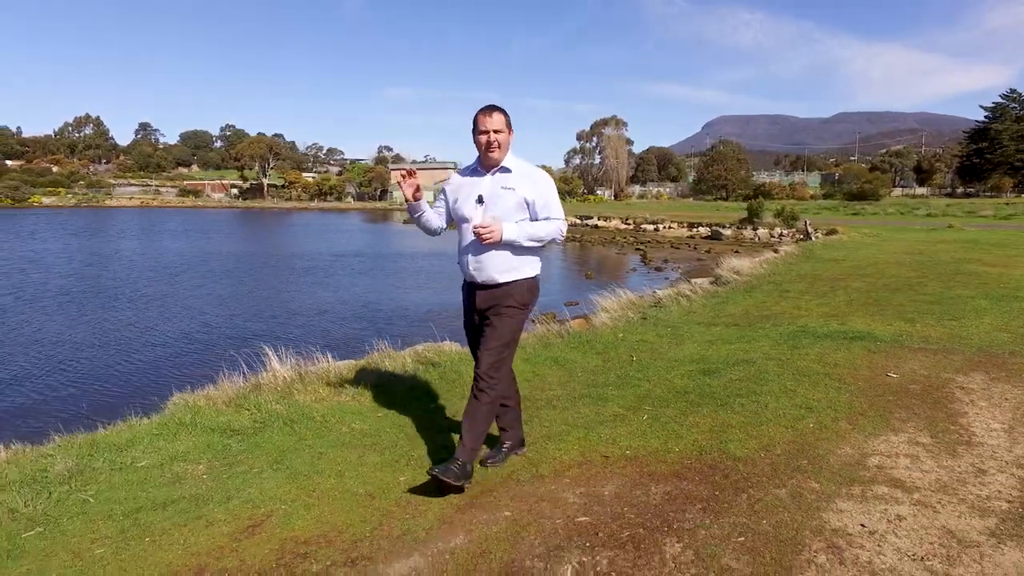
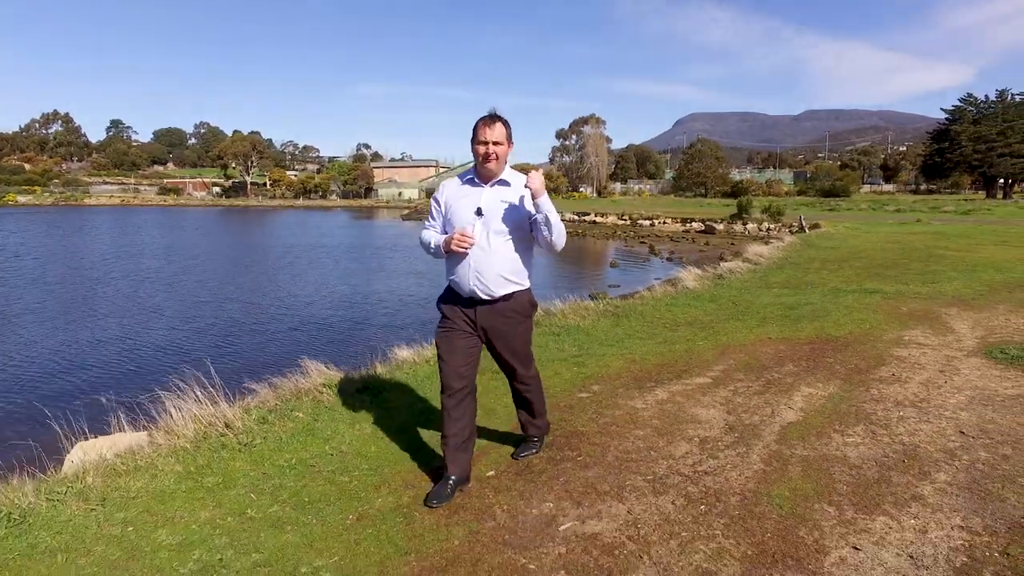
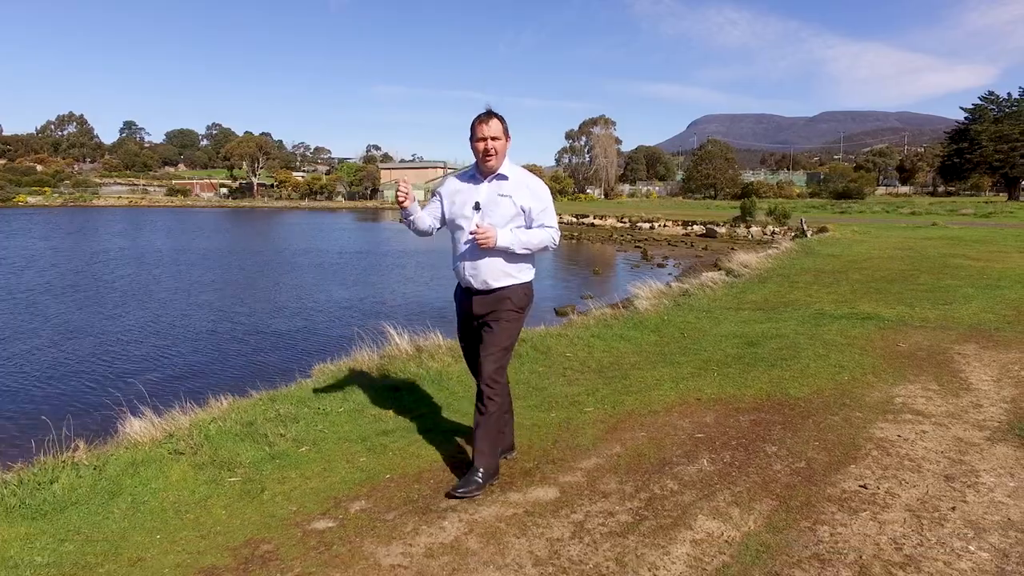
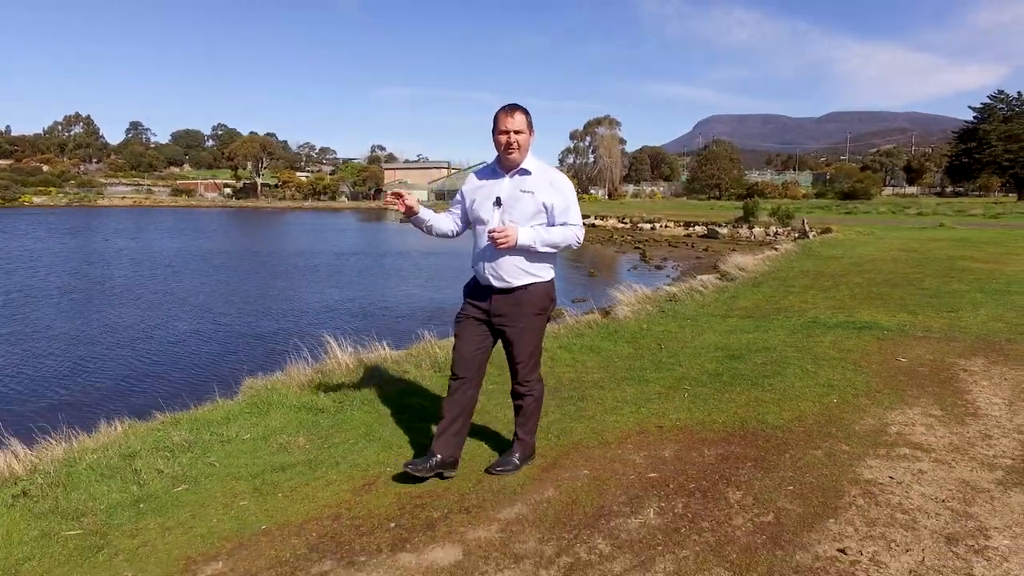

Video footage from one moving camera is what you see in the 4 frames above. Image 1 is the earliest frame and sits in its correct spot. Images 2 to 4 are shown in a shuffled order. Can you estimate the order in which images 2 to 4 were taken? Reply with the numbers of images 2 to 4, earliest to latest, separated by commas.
4, 3, 2
